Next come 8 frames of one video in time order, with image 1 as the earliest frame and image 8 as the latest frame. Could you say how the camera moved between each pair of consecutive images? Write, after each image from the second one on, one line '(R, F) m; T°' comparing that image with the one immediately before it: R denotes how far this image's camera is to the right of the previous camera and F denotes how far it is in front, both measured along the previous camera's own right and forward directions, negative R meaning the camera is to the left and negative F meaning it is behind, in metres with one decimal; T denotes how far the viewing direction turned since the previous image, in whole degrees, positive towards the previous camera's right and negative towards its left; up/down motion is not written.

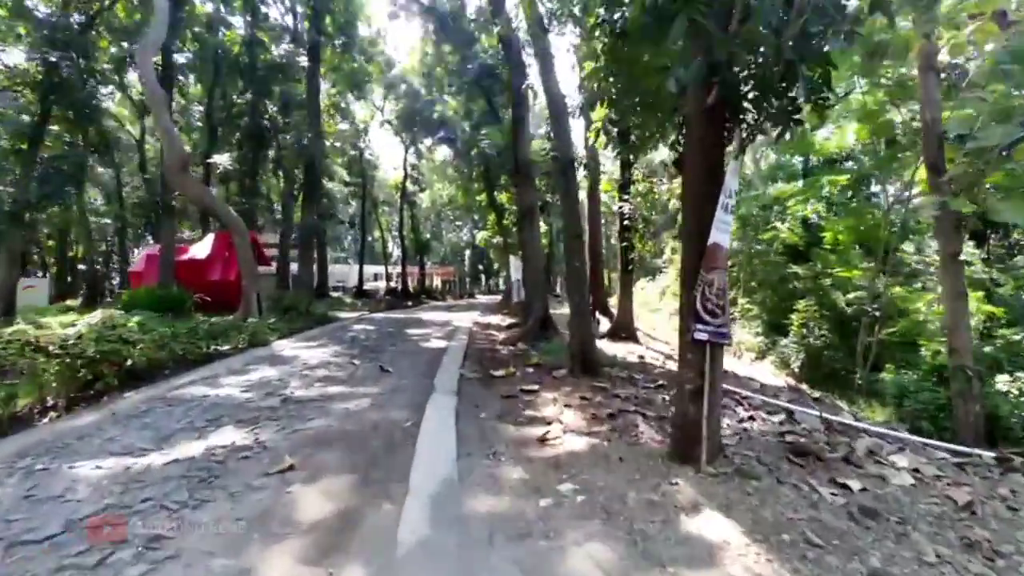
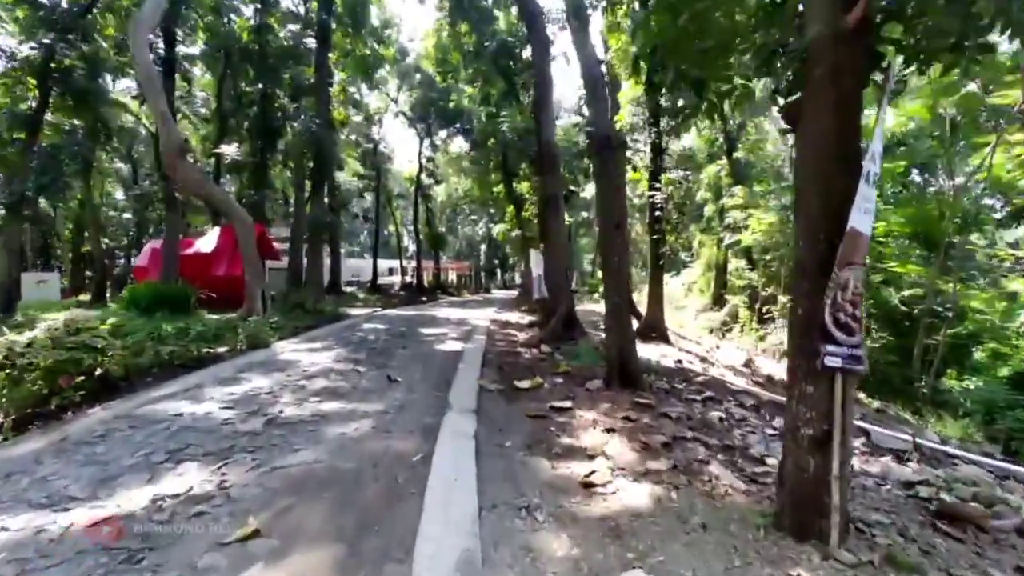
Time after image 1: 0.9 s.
(-0.2, +1.2) m; -2°
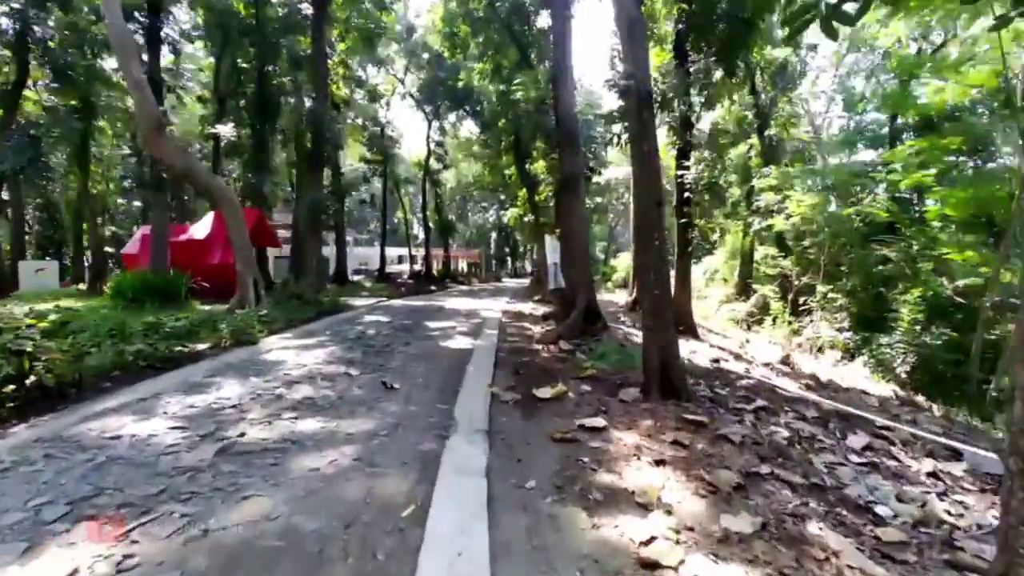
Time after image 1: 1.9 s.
(-0.1, +1.2) m; -1°
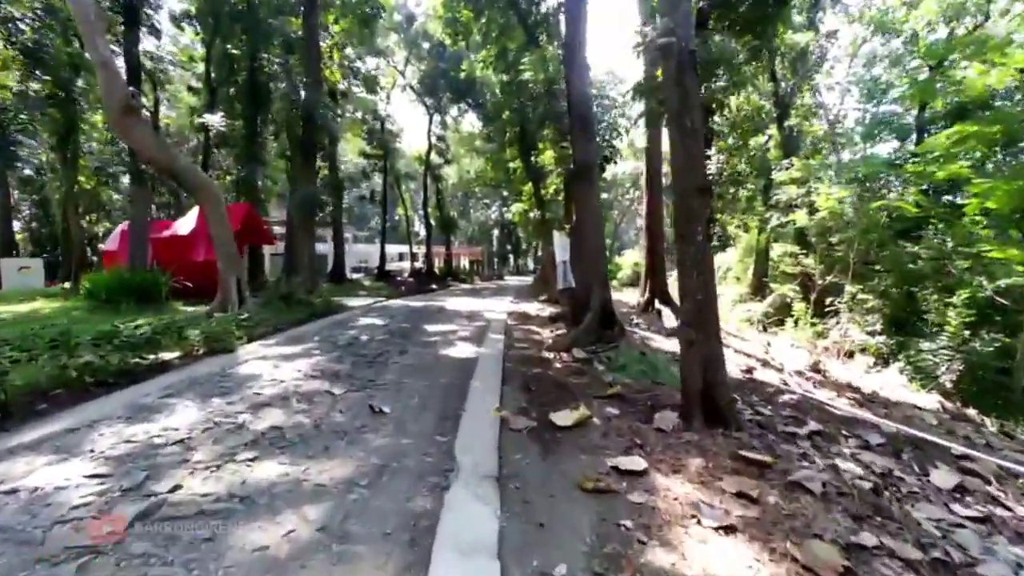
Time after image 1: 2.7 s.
(-0.1, +1.1) m; 0°
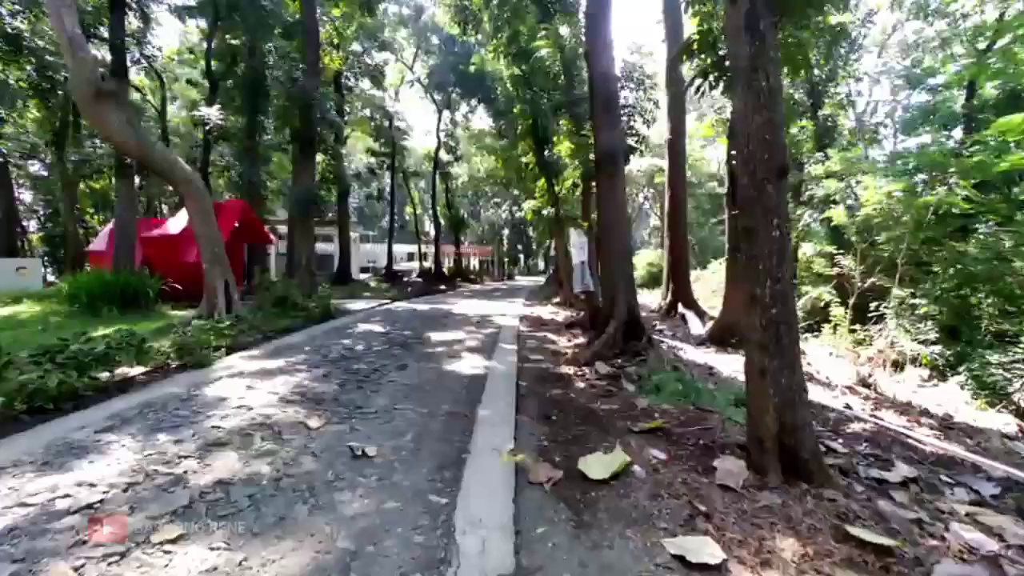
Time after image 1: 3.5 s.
(-0.1, +1.1) m; -1°
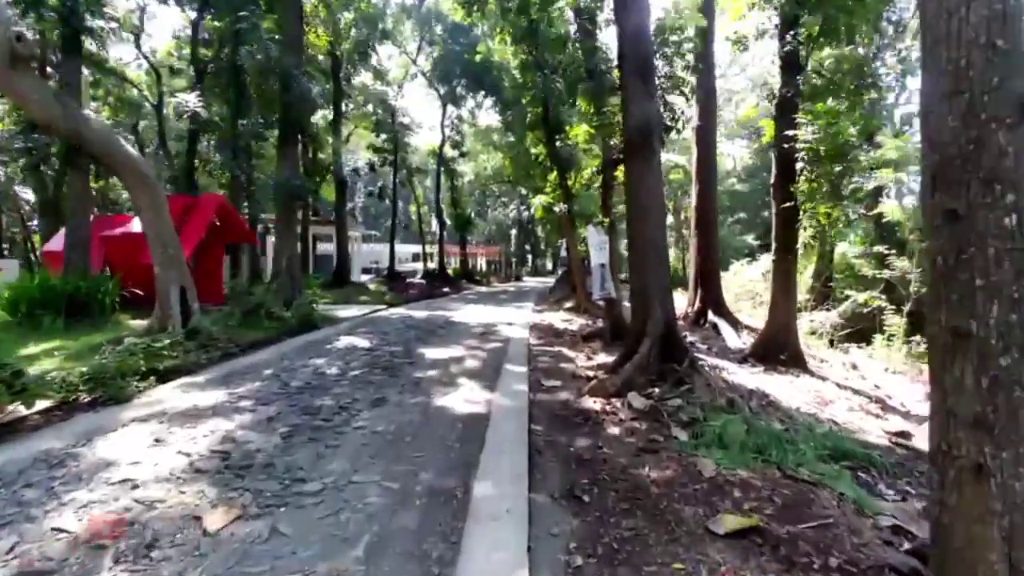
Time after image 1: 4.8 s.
(0.0, +1.7) m; -1°
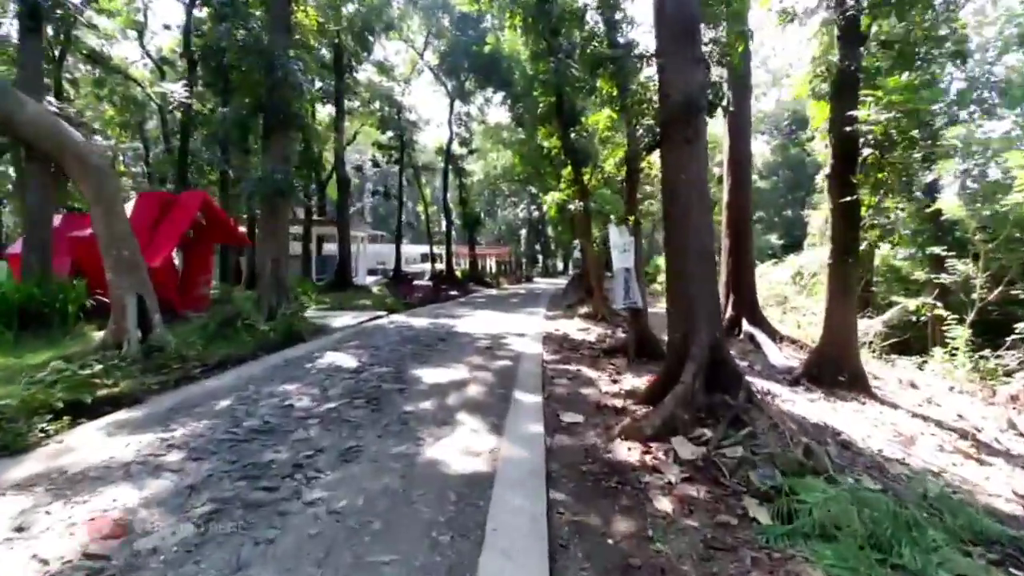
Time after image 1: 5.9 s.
(0.0, +1.4) m; -1°
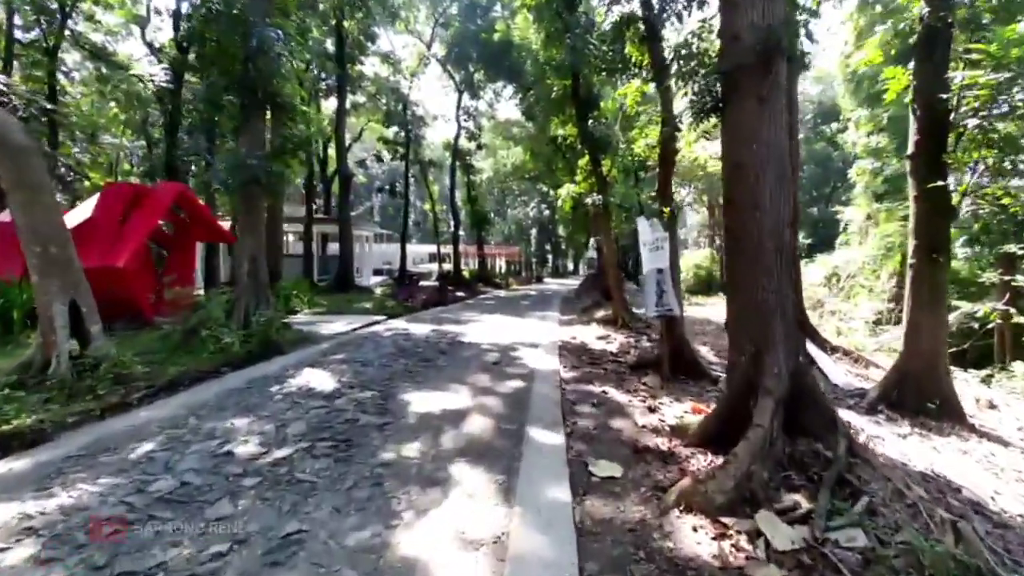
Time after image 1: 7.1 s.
(0.0, +1.5) m; -1°
